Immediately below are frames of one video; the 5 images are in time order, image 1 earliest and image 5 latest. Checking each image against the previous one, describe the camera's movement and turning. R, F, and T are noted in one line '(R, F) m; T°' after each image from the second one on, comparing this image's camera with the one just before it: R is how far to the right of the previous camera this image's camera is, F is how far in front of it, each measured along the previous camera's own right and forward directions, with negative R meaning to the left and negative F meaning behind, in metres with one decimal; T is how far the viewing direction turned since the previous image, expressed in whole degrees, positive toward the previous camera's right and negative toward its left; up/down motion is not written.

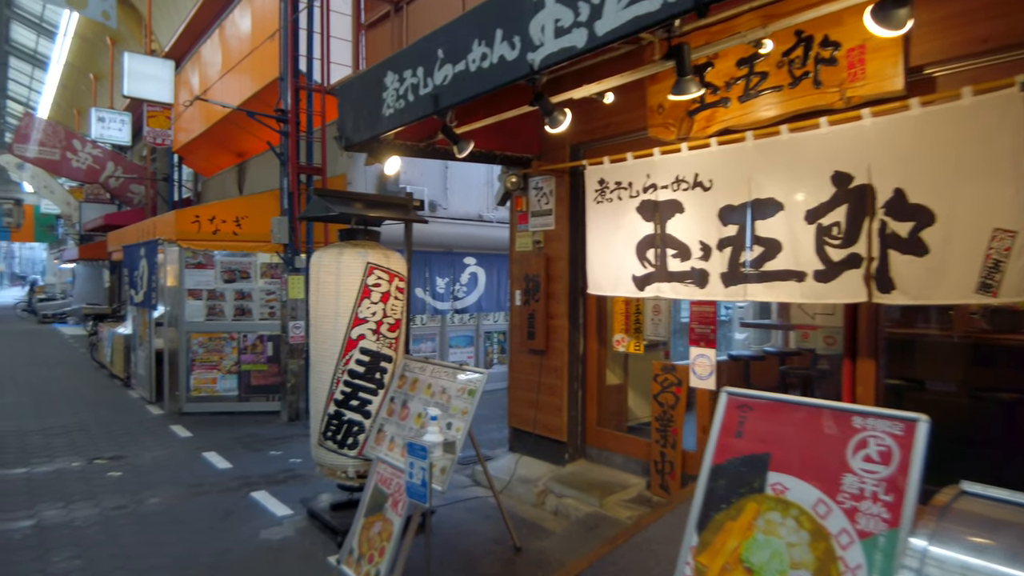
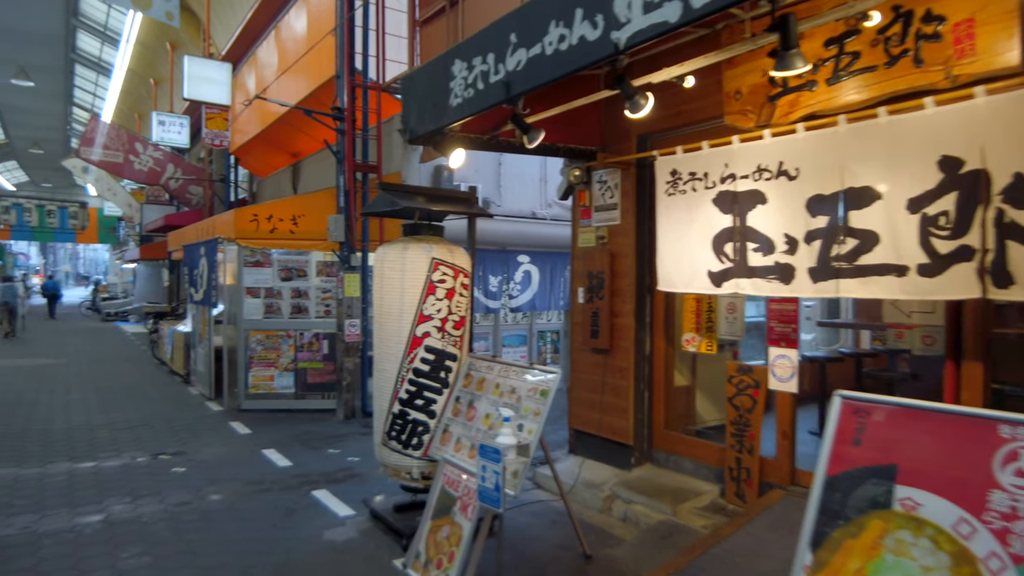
(-0.2, +0.2) m; -4°
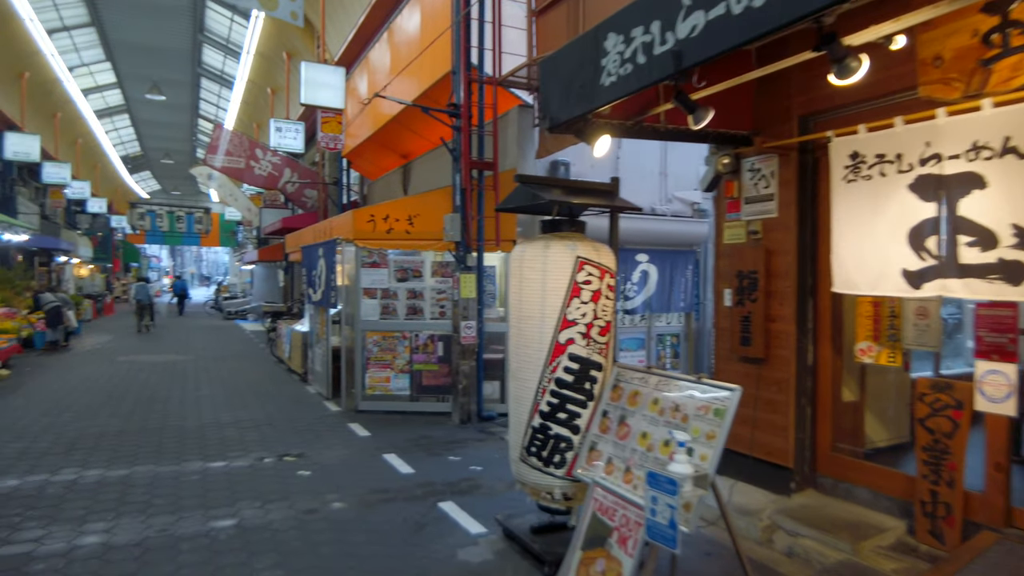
(-0.4, +0.4) m; -8°
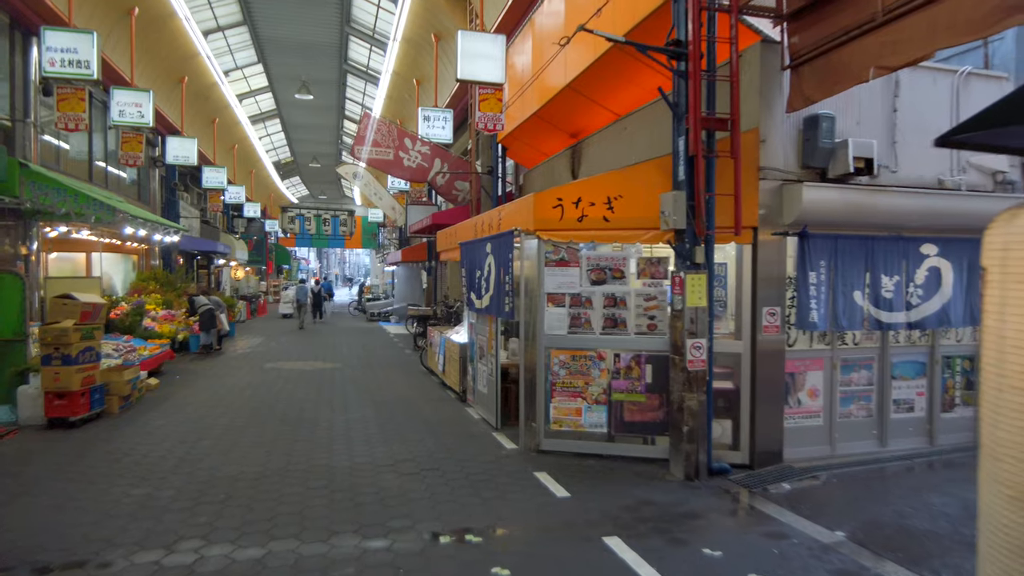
(-1.0, +2.0) m; -11°
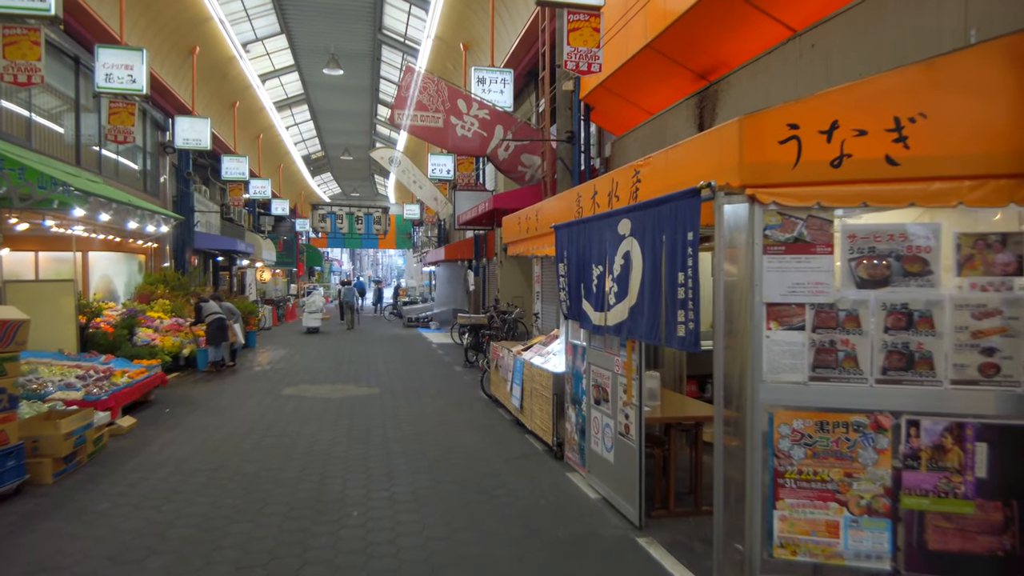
(-0.9, +3.1) m; -3°
